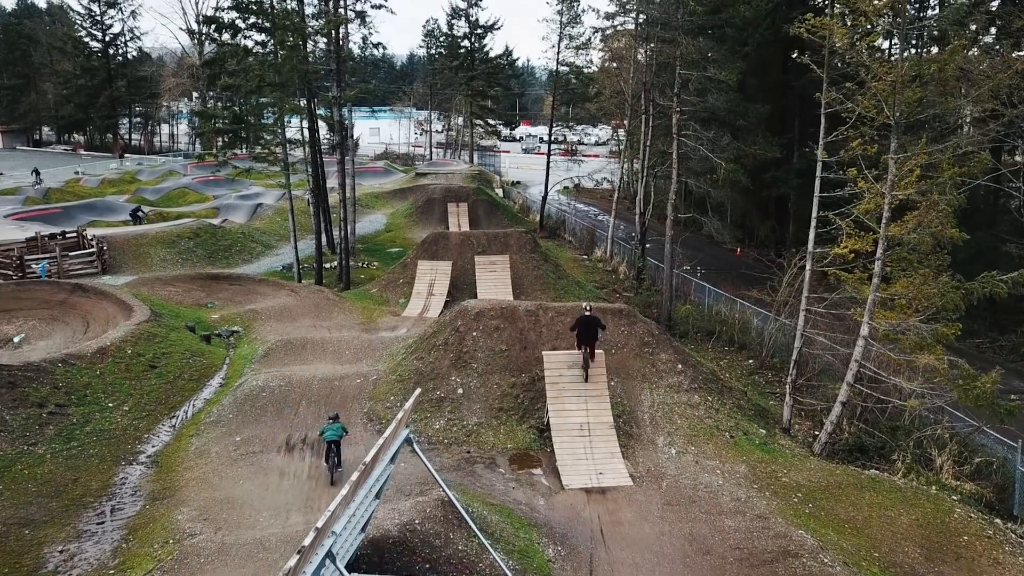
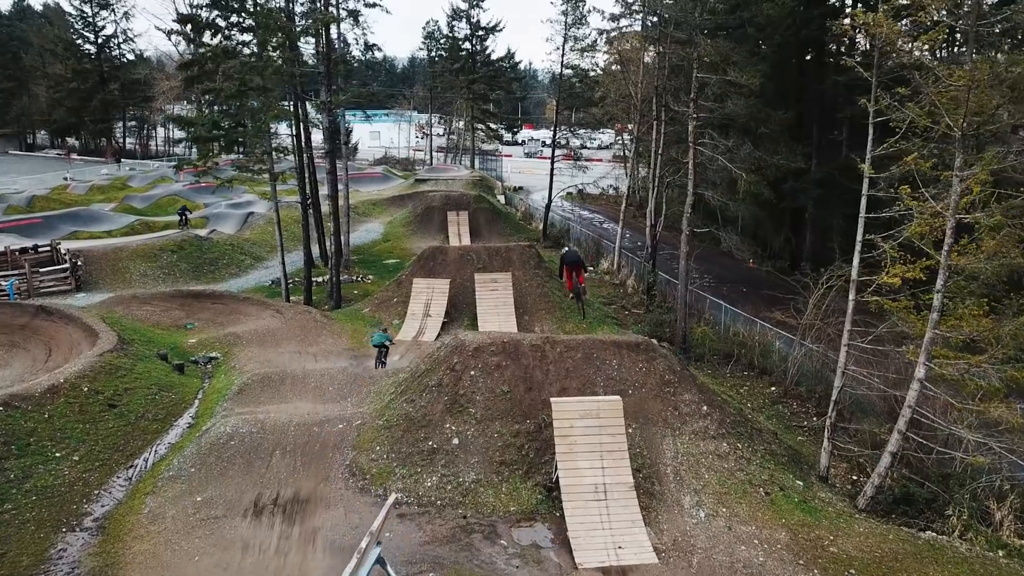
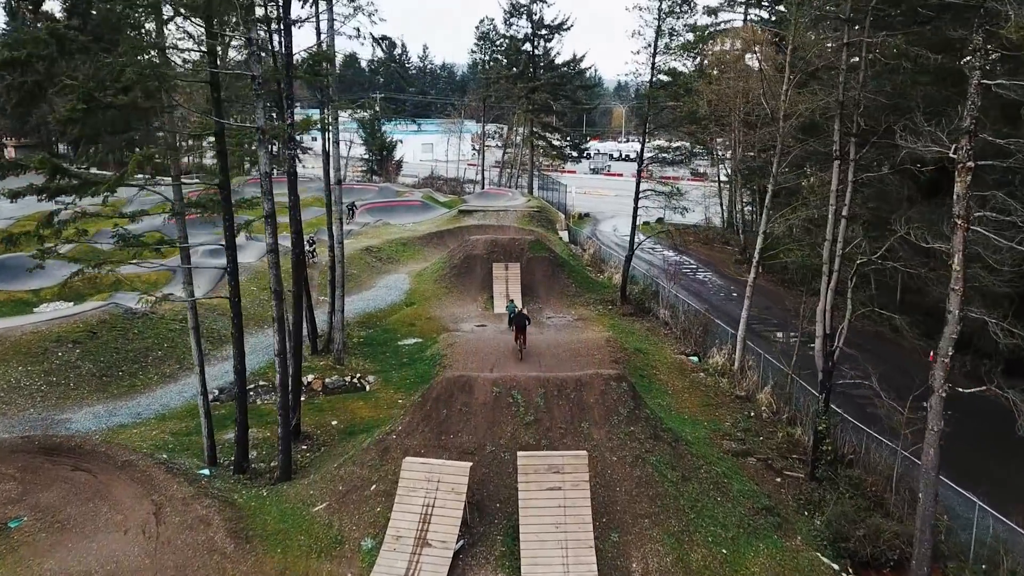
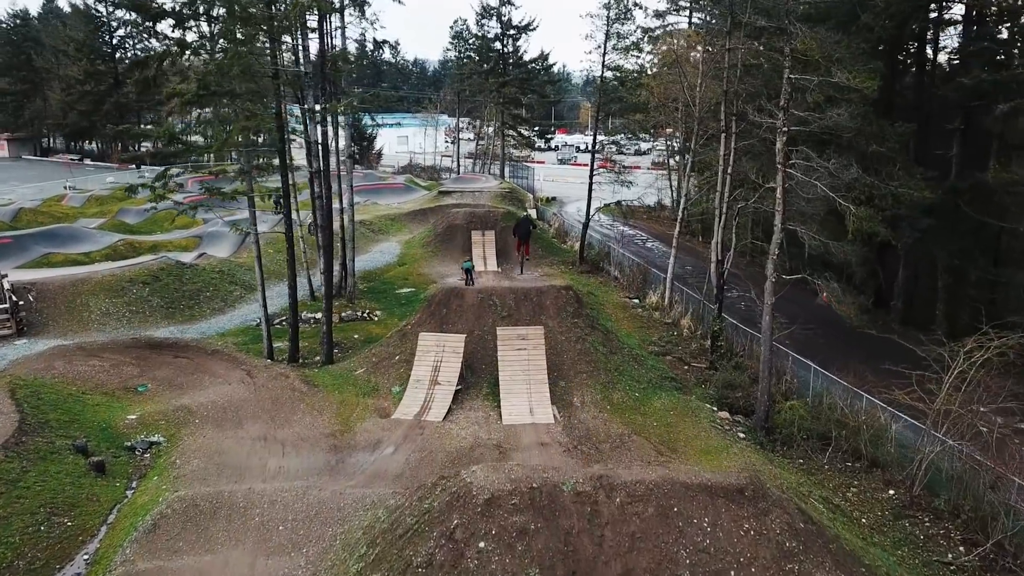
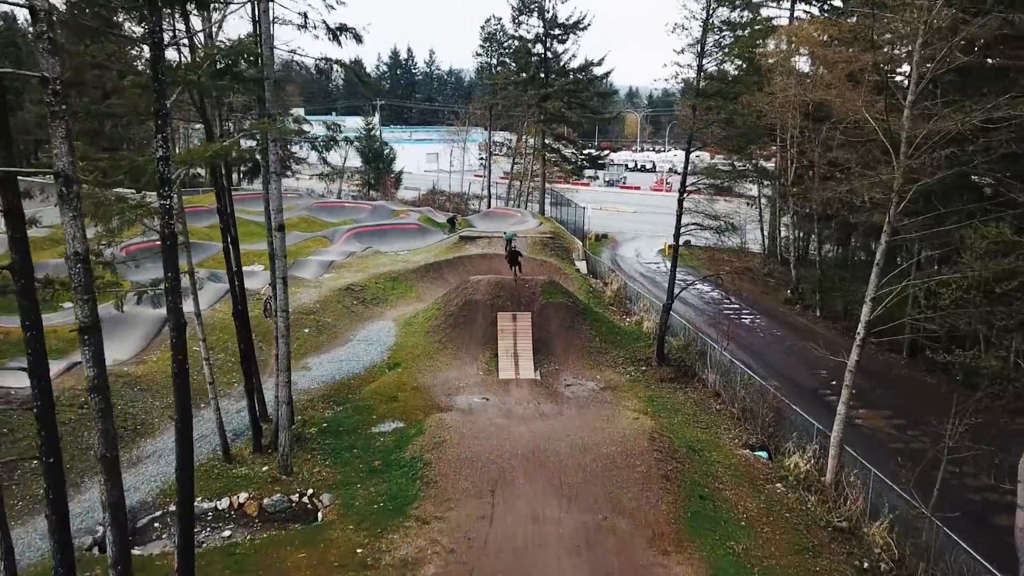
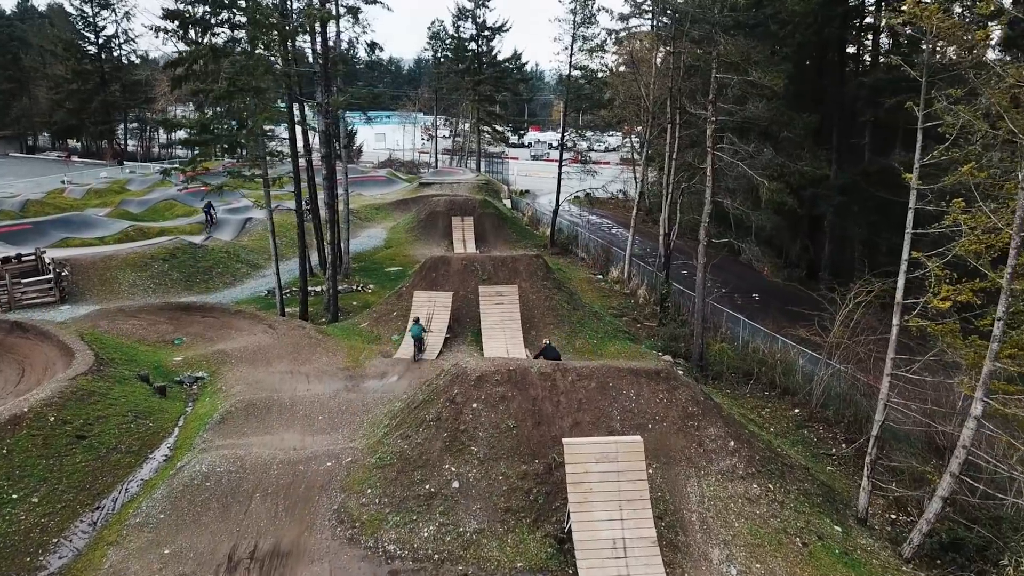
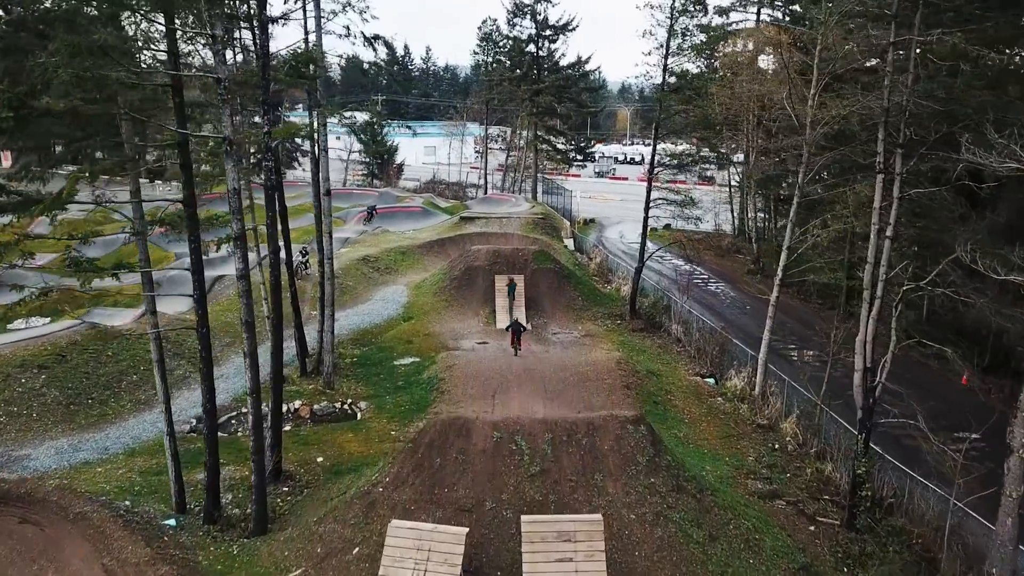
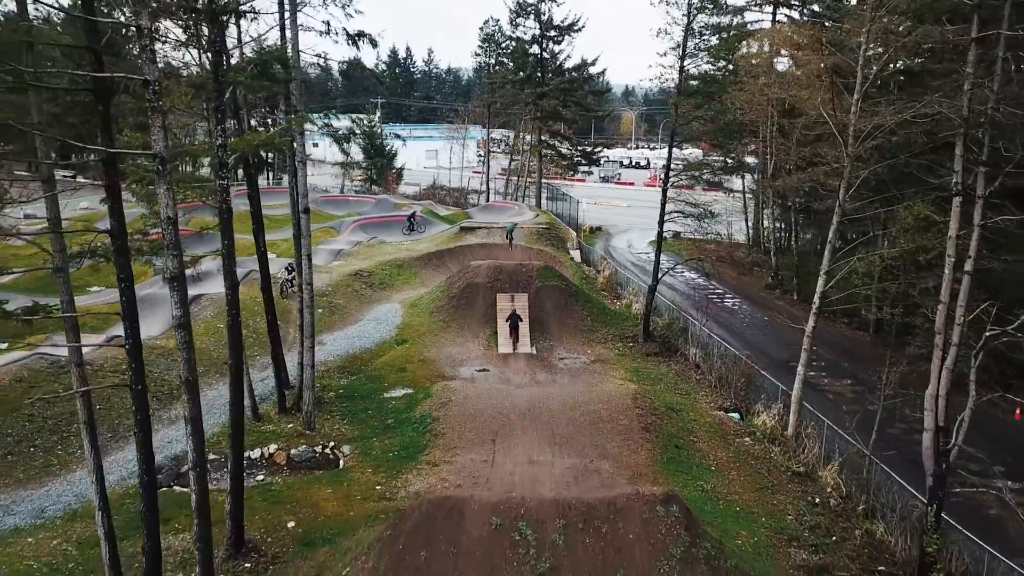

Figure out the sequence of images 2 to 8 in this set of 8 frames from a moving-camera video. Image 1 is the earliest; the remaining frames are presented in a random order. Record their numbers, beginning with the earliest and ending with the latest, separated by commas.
2, 6, 4, 3, 7, 8, 5
